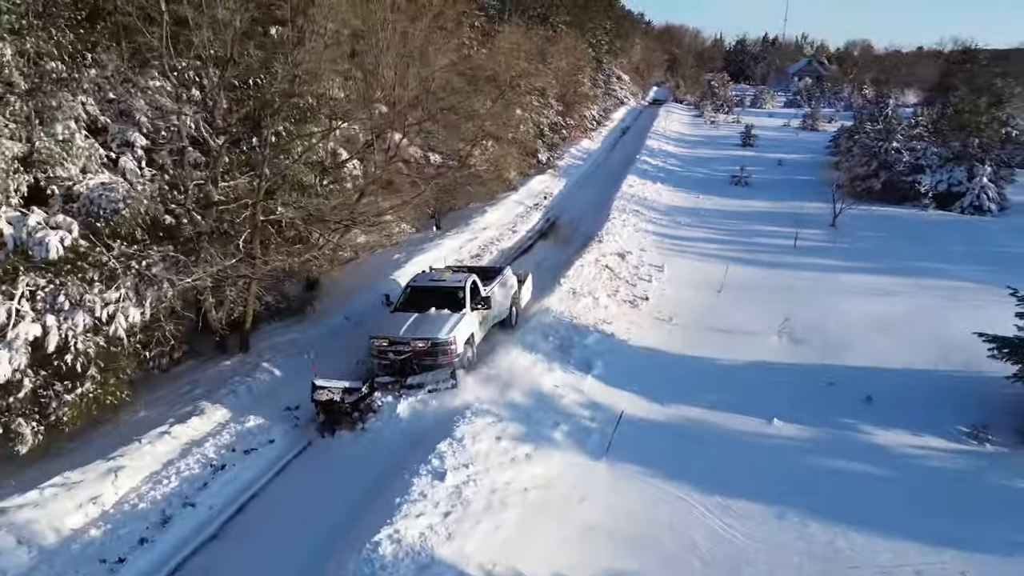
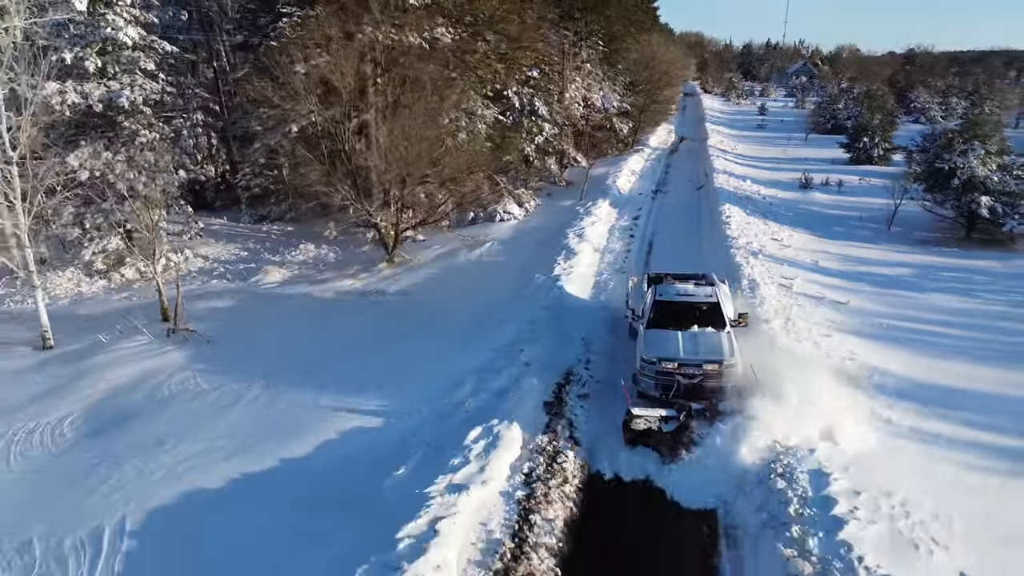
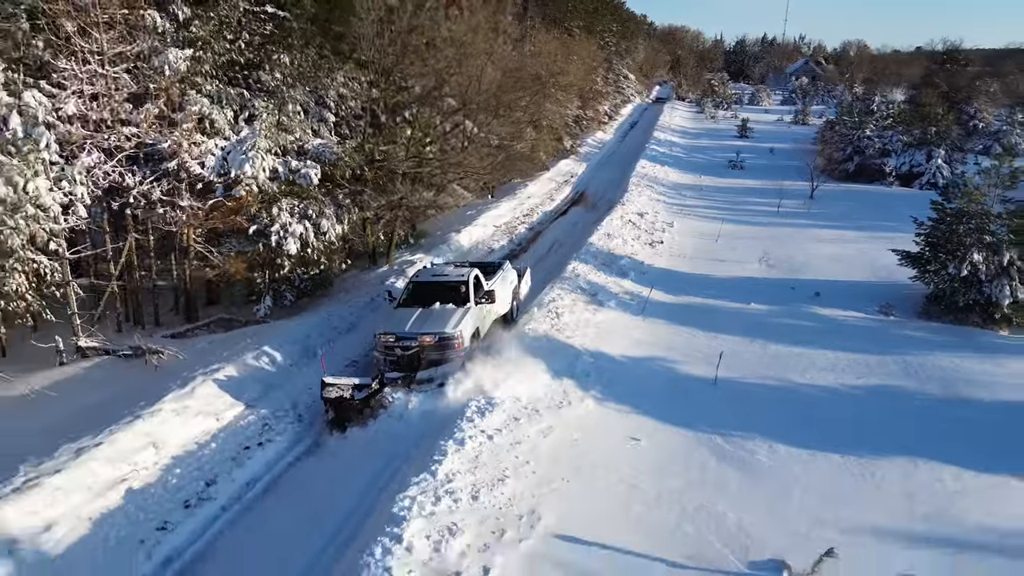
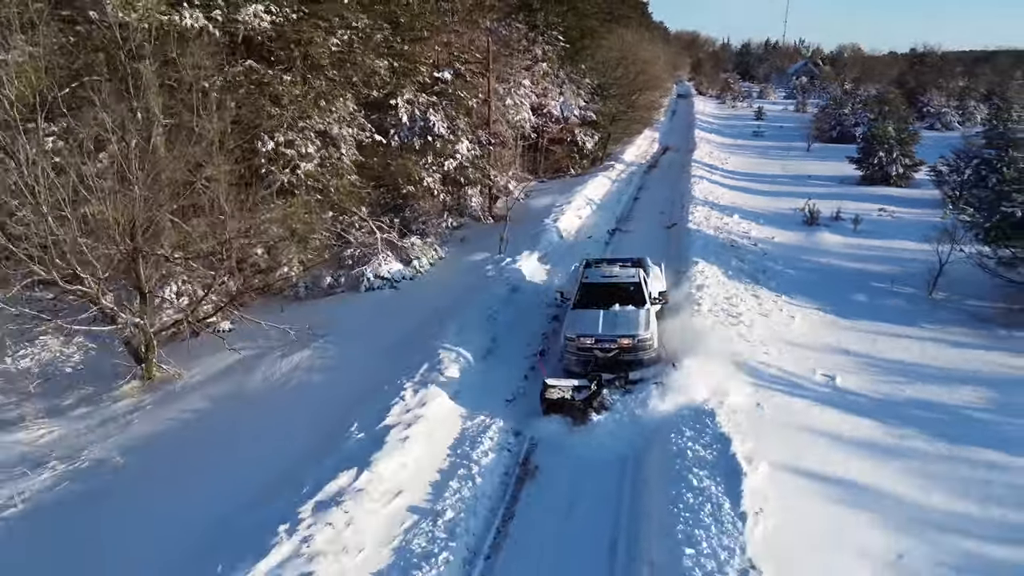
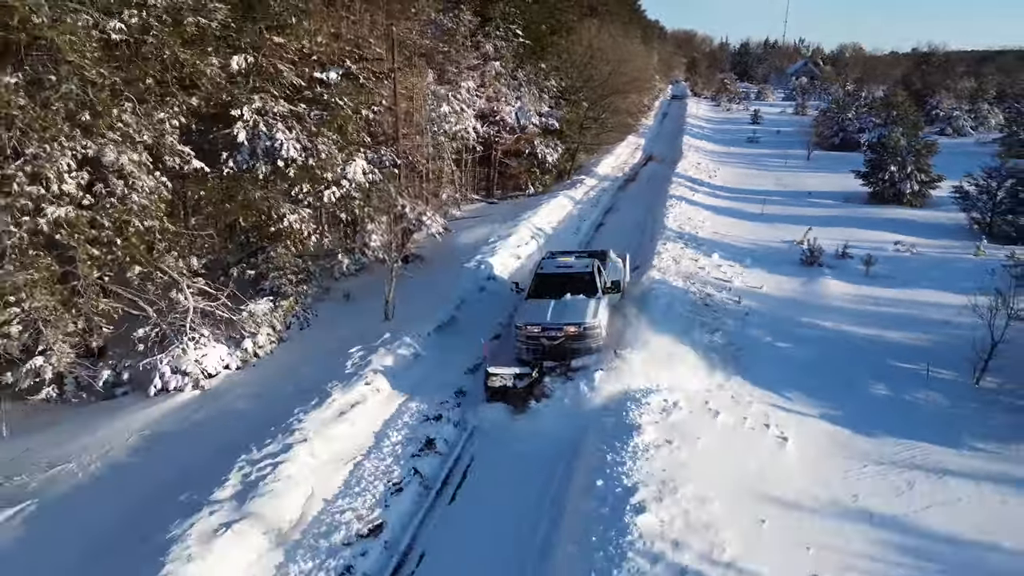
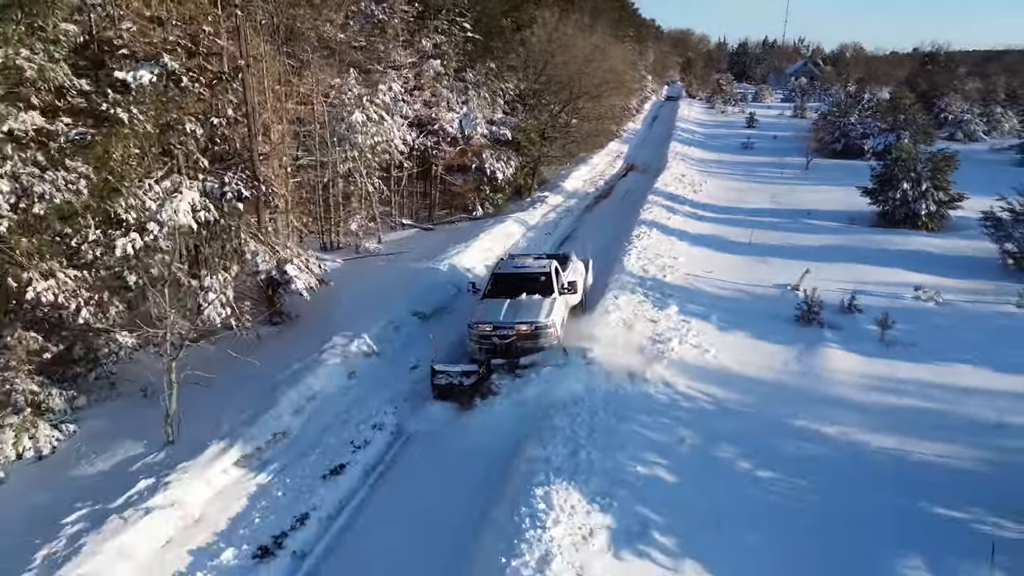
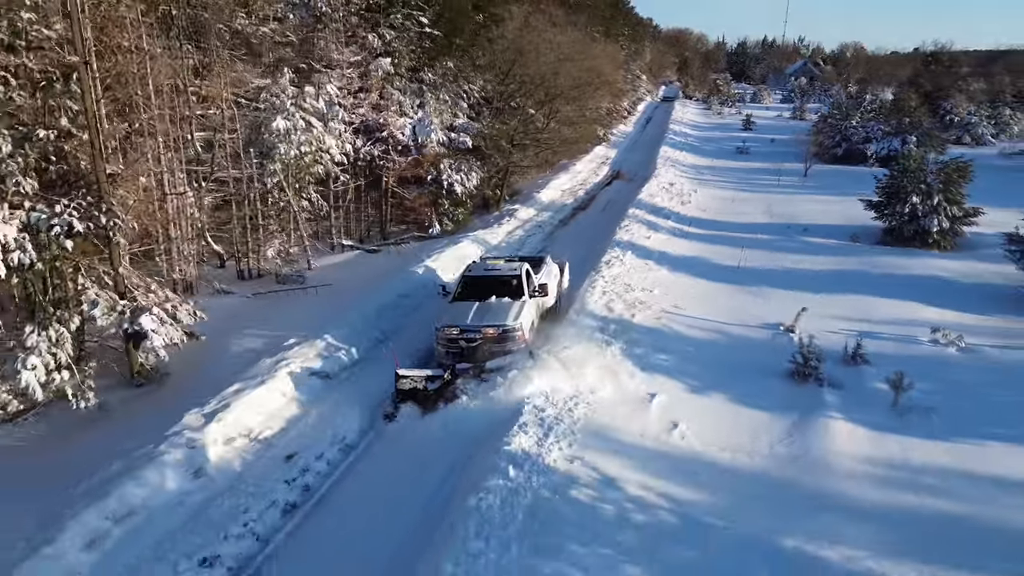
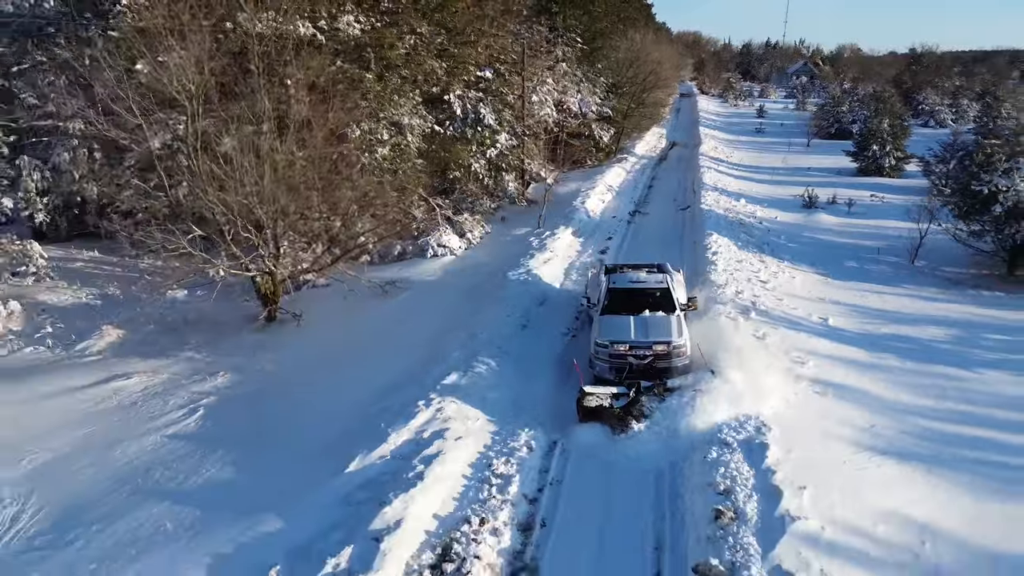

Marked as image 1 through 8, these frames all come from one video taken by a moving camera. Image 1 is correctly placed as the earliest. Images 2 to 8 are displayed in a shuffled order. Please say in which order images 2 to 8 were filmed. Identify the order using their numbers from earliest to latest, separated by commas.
3, 7, 6, 5, 4, 8, 2
